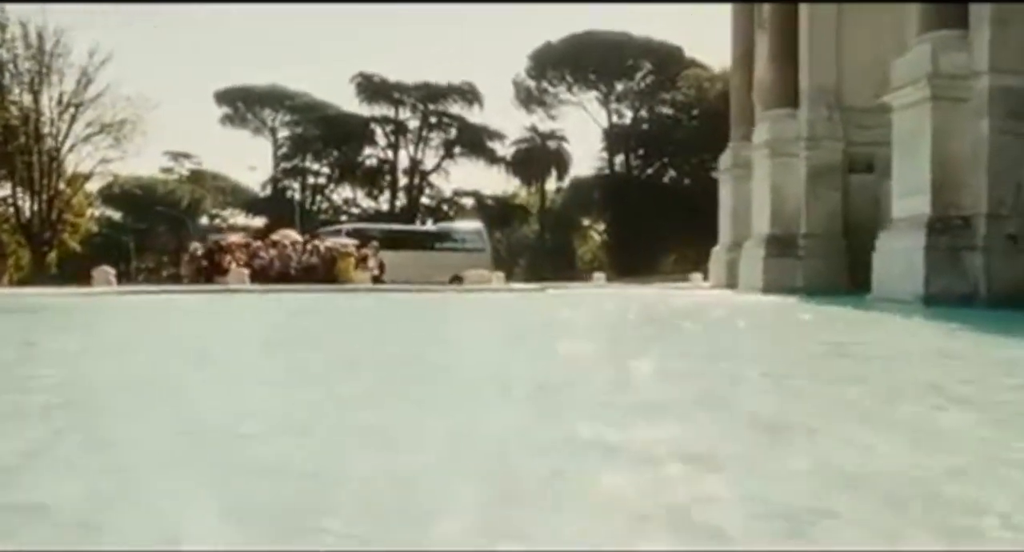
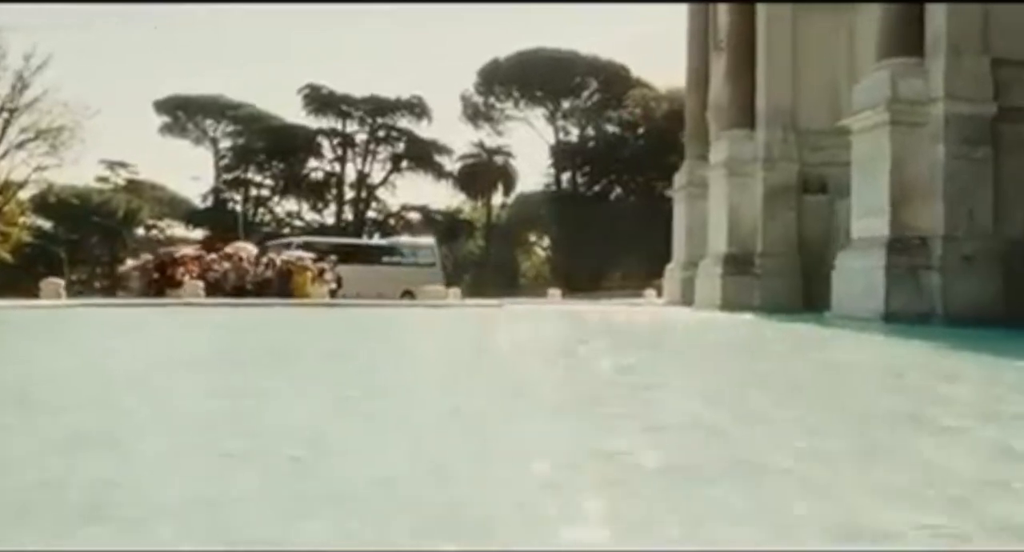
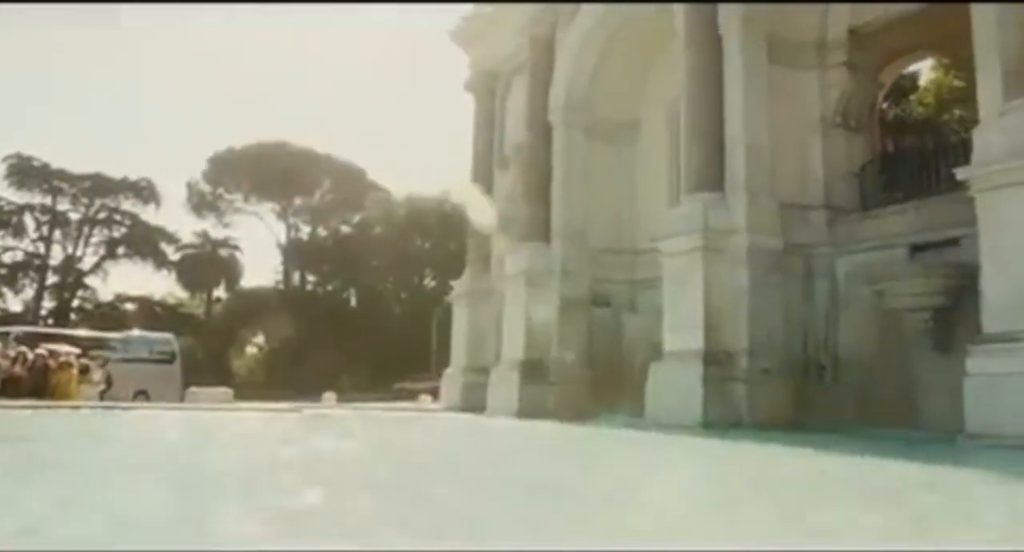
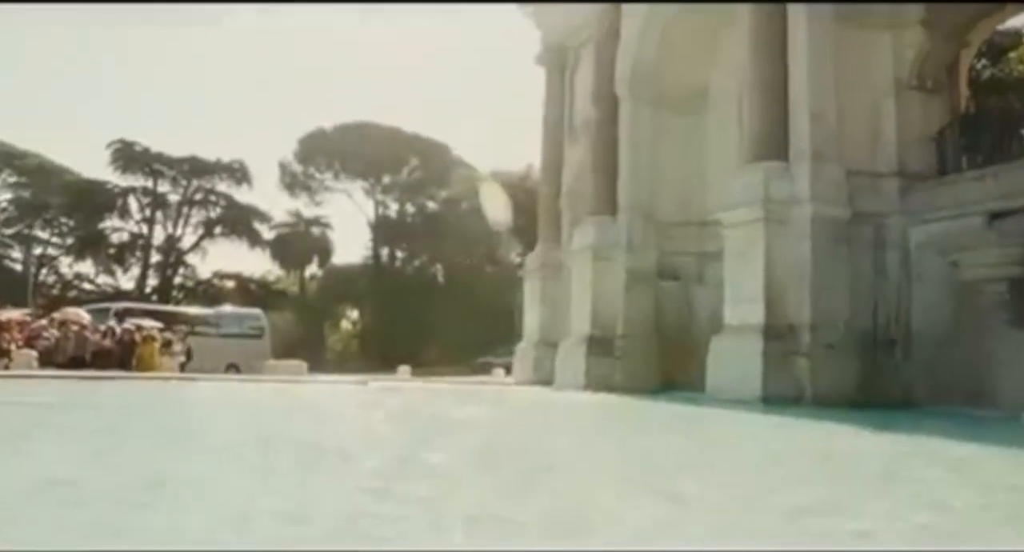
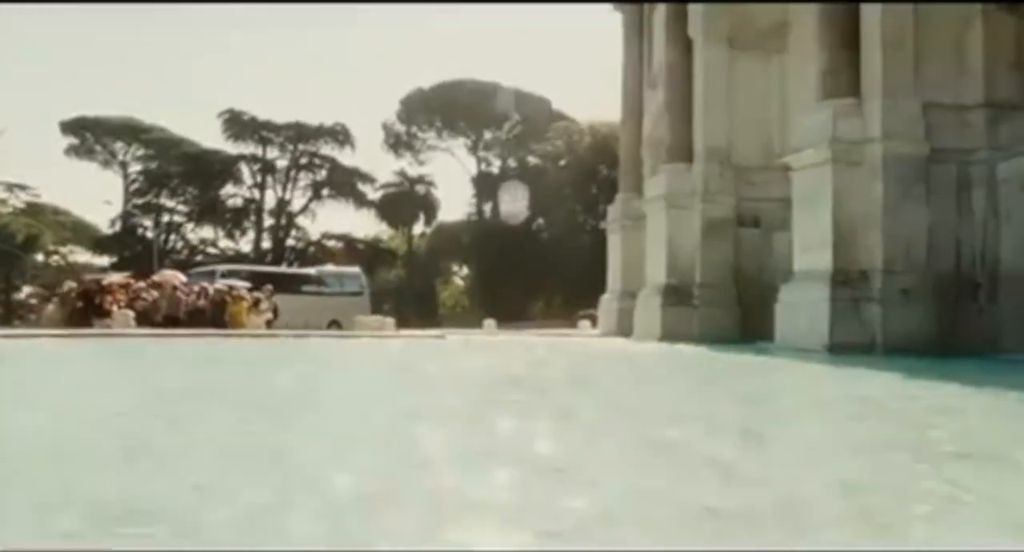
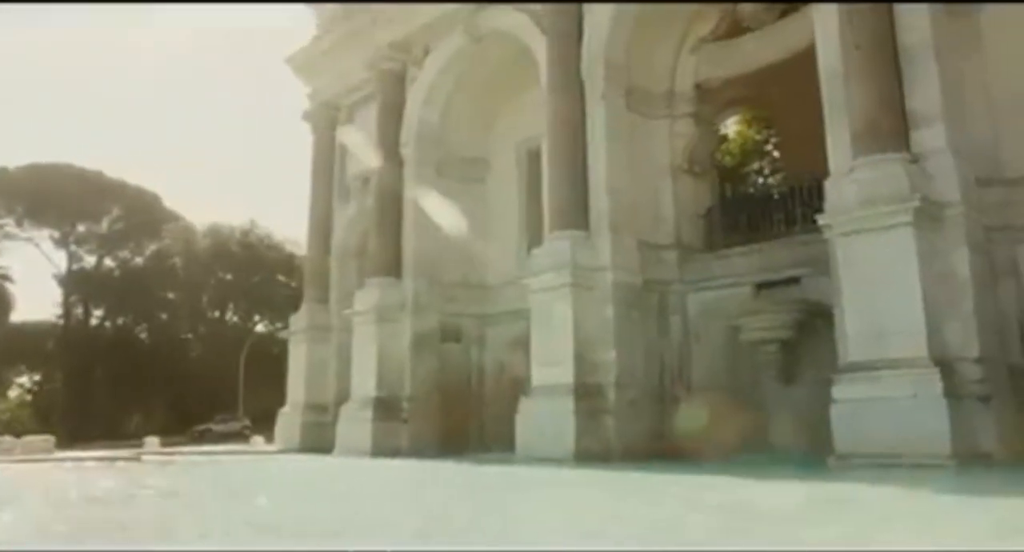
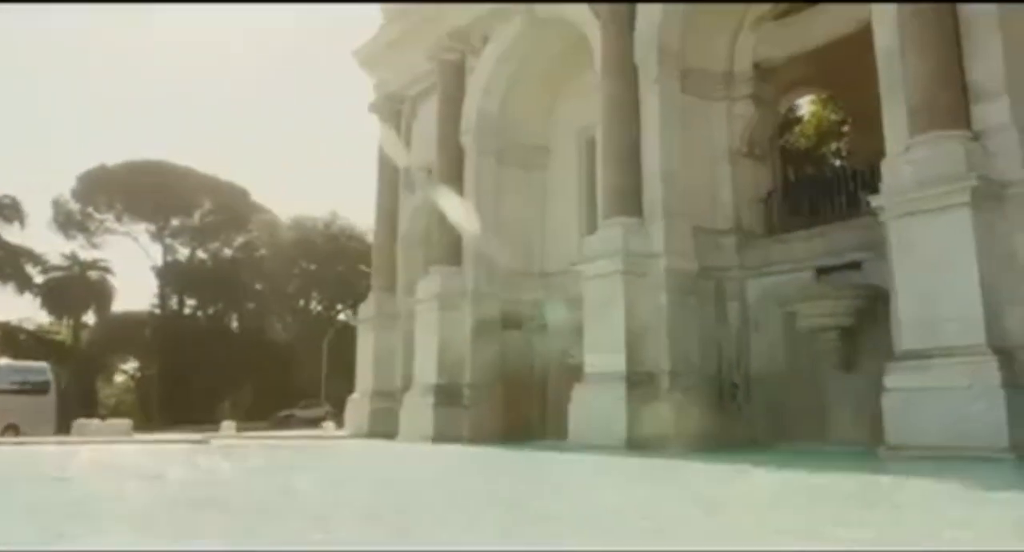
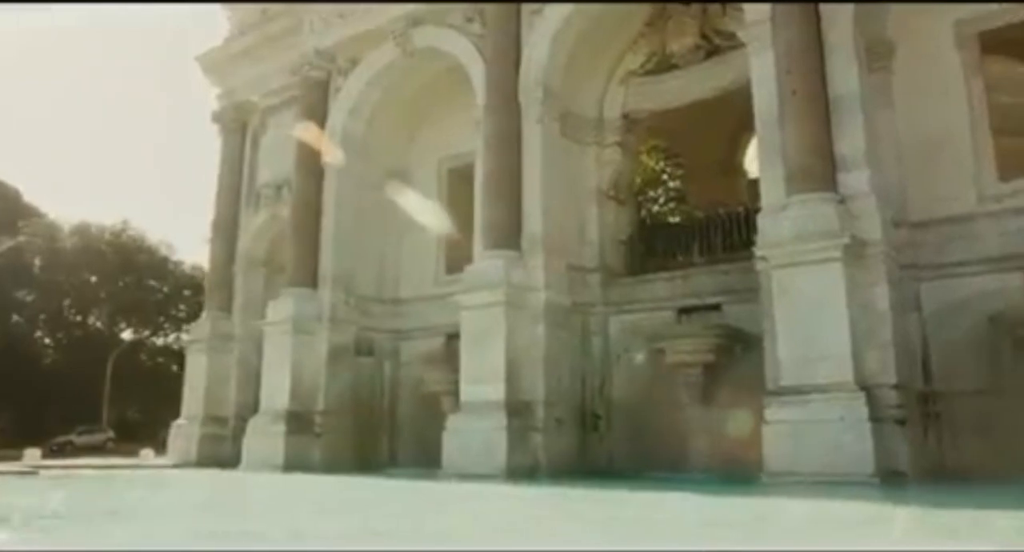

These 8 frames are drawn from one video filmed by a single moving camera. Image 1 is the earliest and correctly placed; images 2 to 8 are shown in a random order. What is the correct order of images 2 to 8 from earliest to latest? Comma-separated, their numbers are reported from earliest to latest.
2, 5, 4, 3, 7, 6, 8
